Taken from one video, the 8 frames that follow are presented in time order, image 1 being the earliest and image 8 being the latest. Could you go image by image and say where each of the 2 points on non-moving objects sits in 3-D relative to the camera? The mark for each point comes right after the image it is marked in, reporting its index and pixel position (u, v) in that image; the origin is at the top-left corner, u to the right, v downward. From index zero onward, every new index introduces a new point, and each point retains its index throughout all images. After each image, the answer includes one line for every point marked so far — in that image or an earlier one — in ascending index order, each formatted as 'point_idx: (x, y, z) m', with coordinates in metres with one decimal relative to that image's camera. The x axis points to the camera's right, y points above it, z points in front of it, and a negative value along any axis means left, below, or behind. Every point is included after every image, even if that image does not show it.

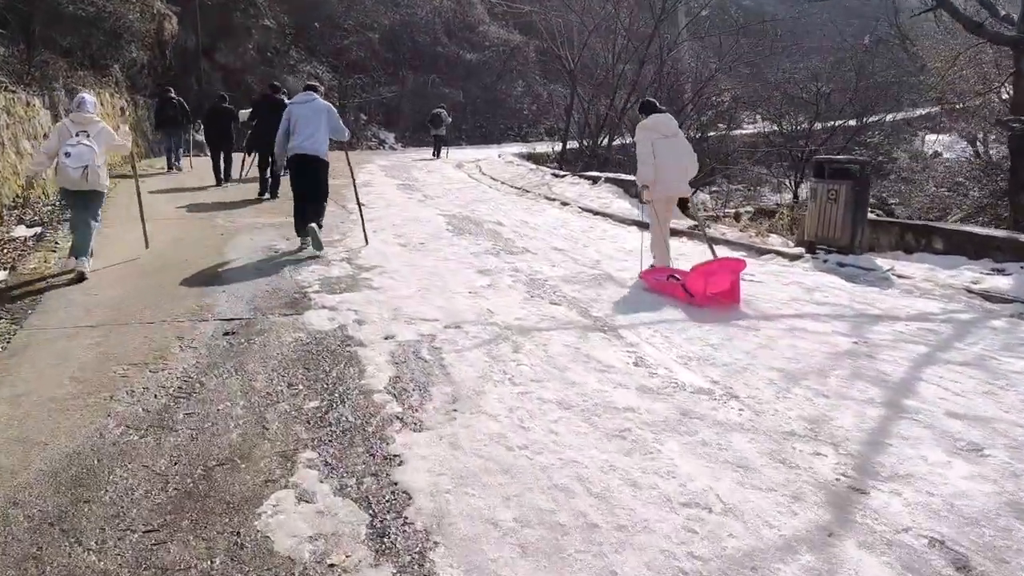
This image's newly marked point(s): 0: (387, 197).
0: (-1.8, +1.3, +12.1) m
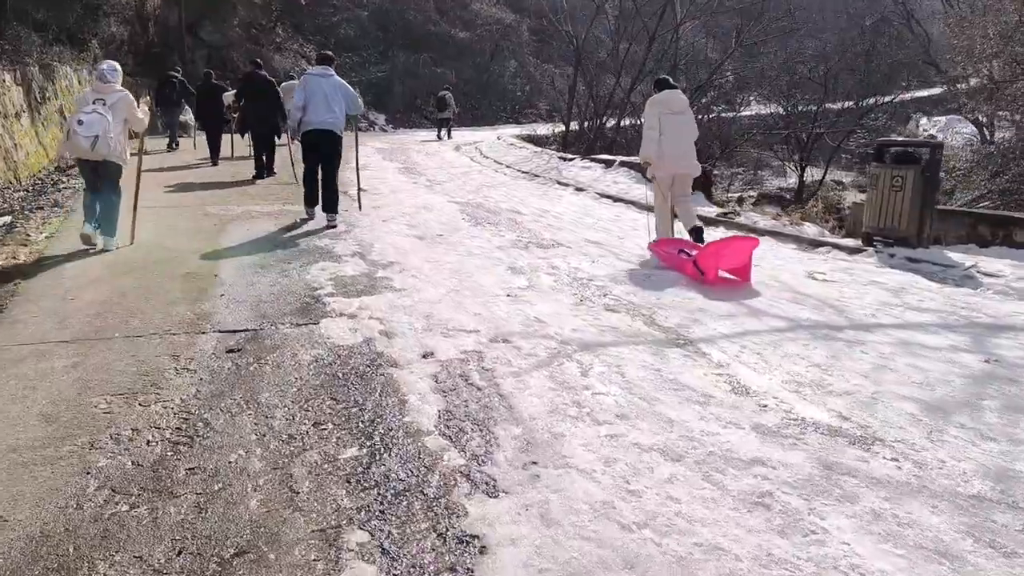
0: (-1.6, +1.4, +11.3) m
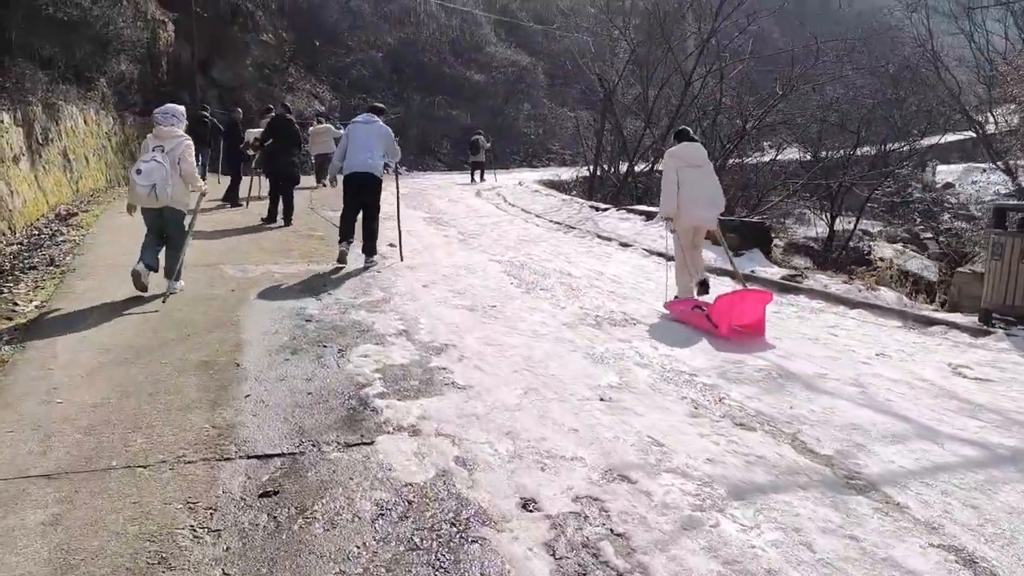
0: (-1.2, +0.7, +10.4) m
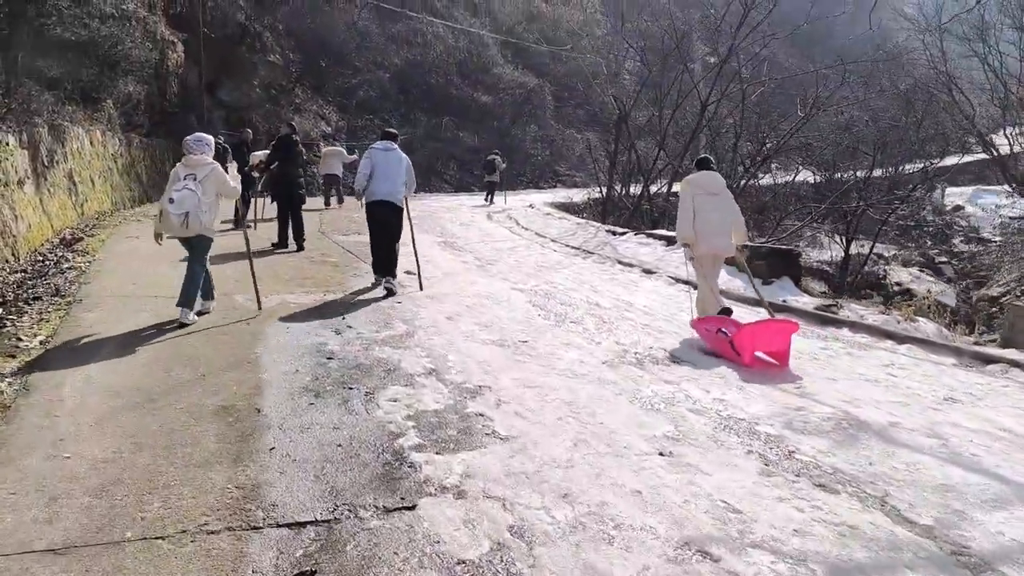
0: (-0.9, +0.3, +10.1) m
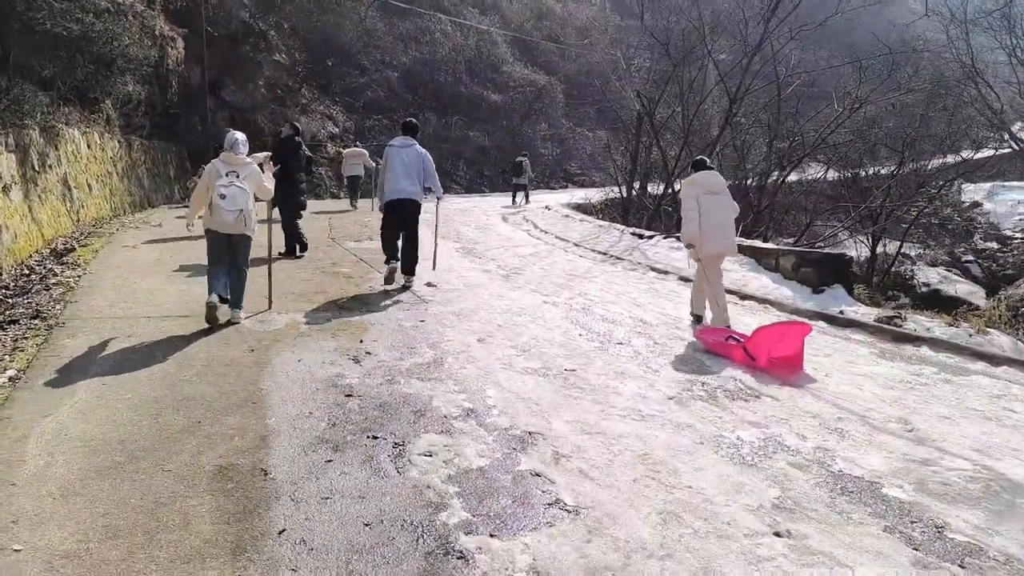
0: (-0.6, +0.2, +9.3) m
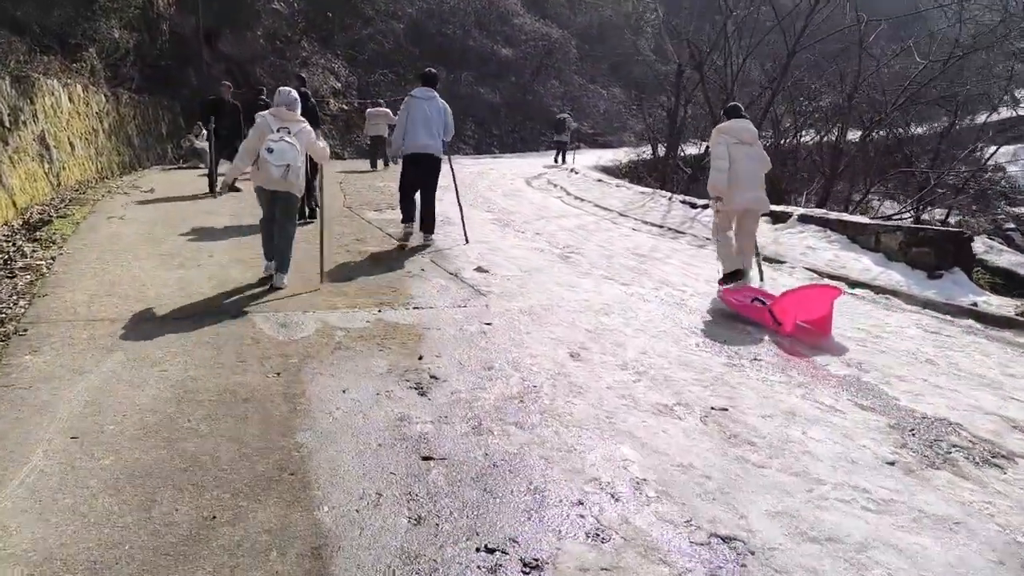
0: (-0.1, +0.4, +7.8) m
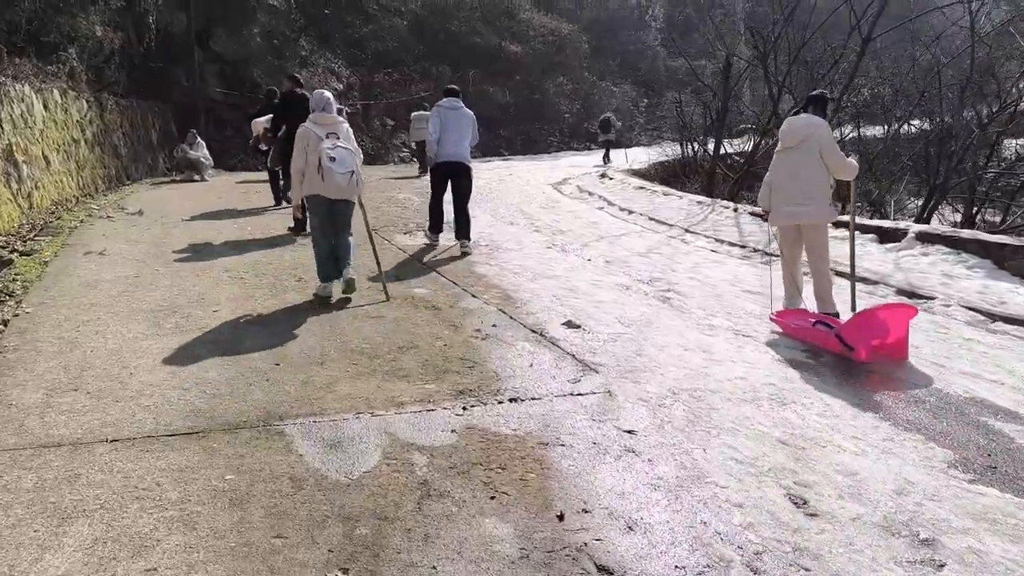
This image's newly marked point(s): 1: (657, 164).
0: (+0.5, 0.0, +6.2) m
1: (+3.4, +2.9, +19.3) m
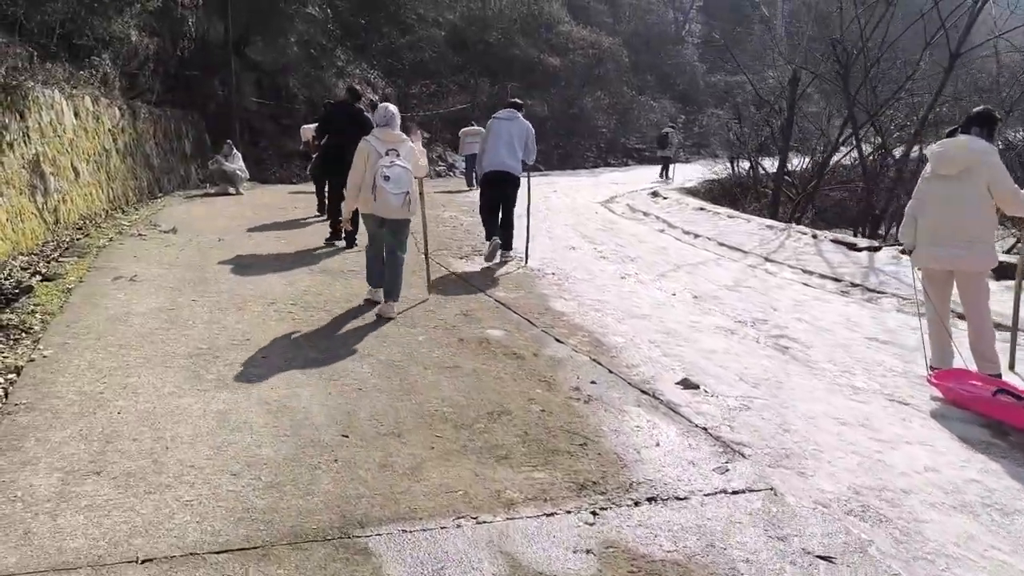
0: (+1.1, -0.3, +5.4) m
1: (+4.3, +2.4, +18.4) m
